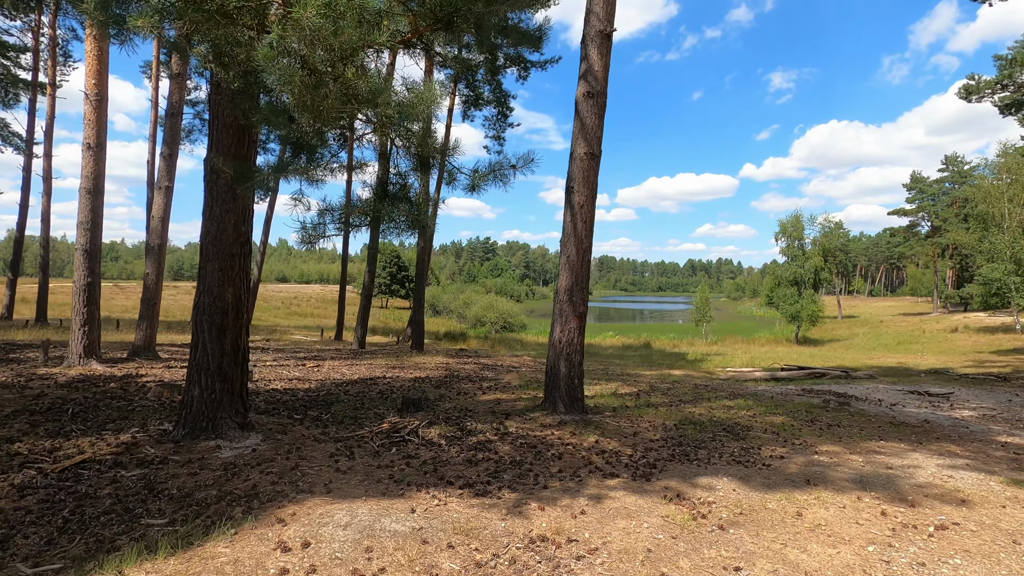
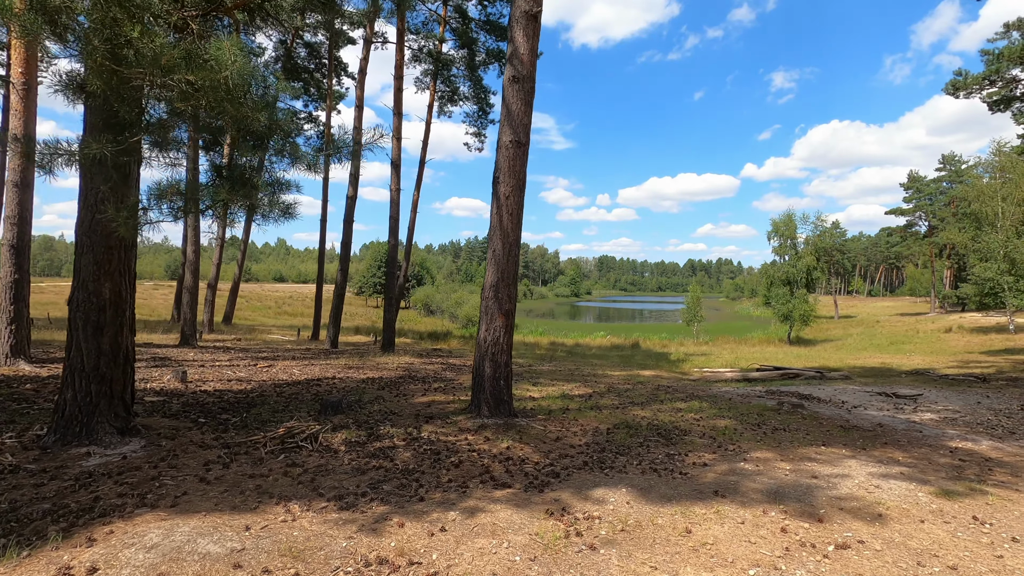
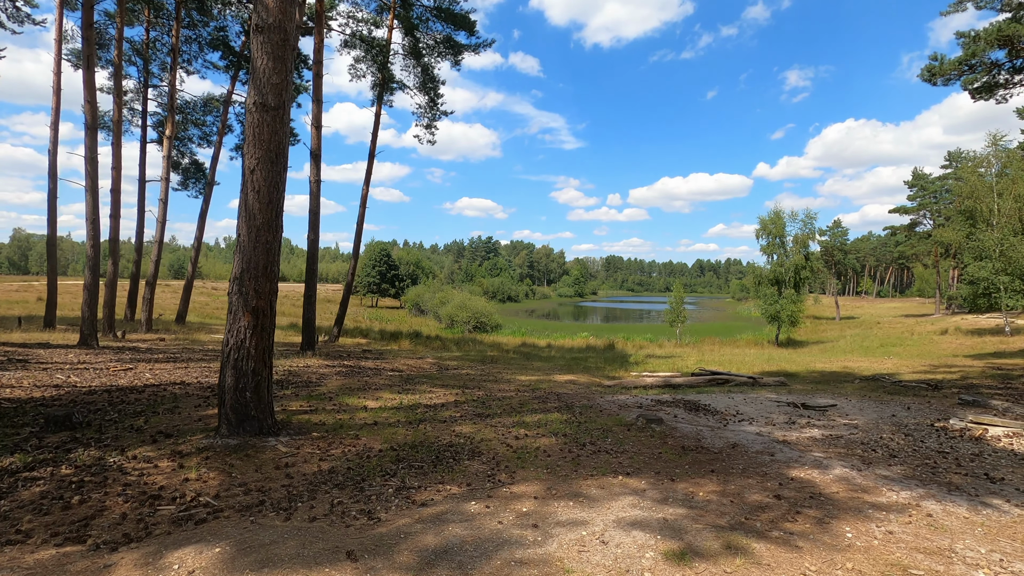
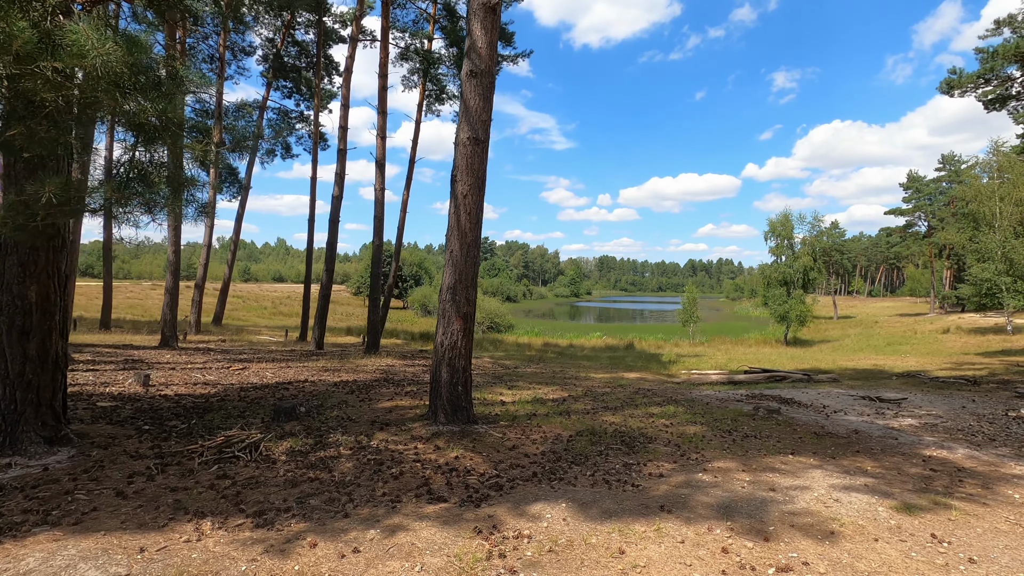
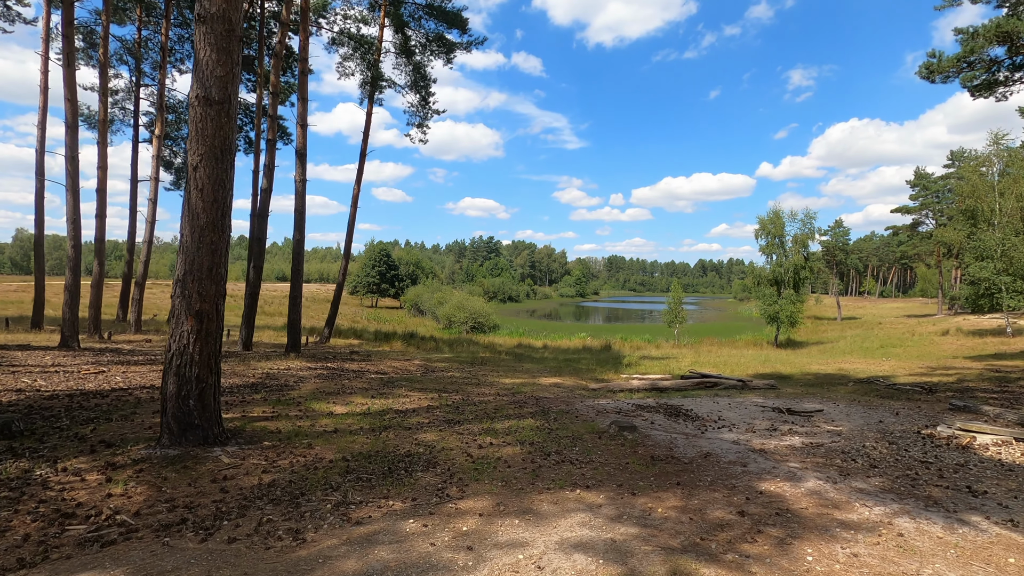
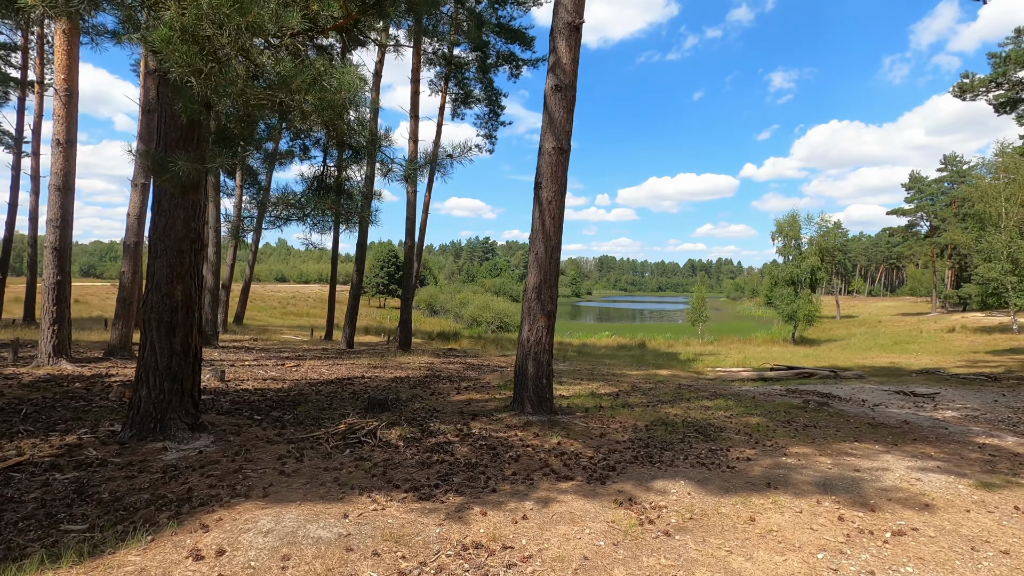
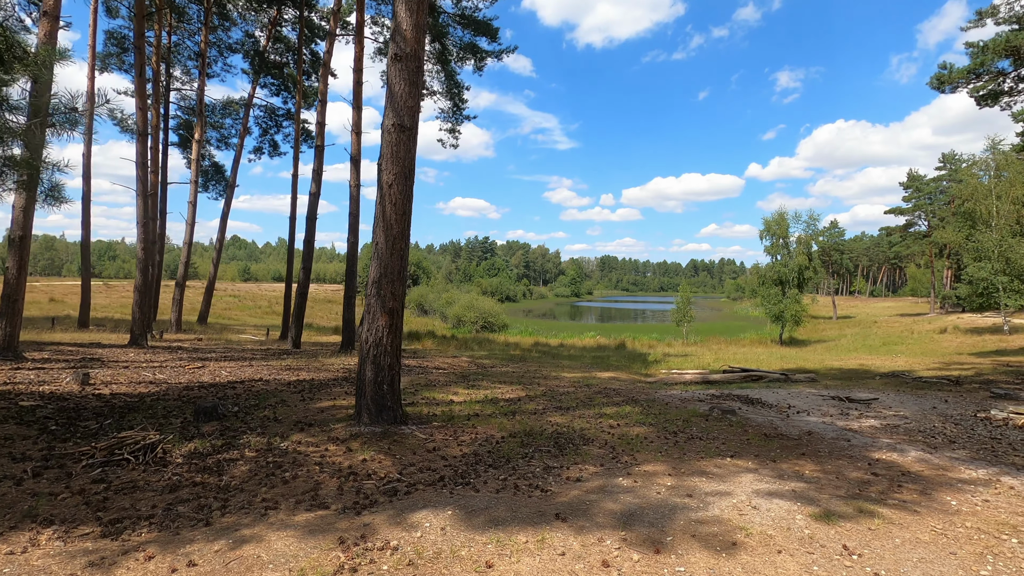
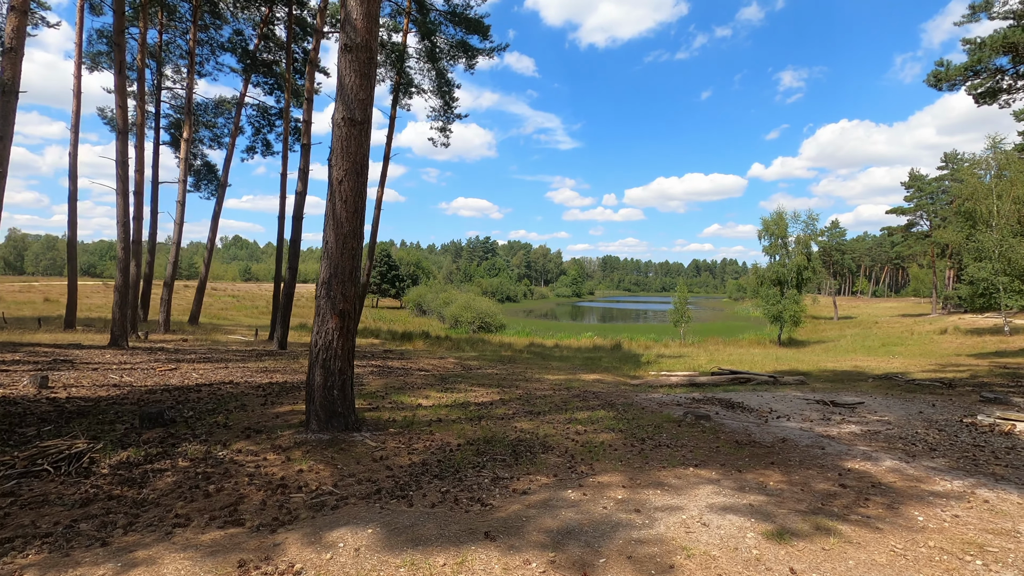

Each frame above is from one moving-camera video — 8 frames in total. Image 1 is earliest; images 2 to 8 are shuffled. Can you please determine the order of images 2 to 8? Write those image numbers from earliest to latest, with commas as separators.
6, 2, 4, 7, 8, 3, 5
